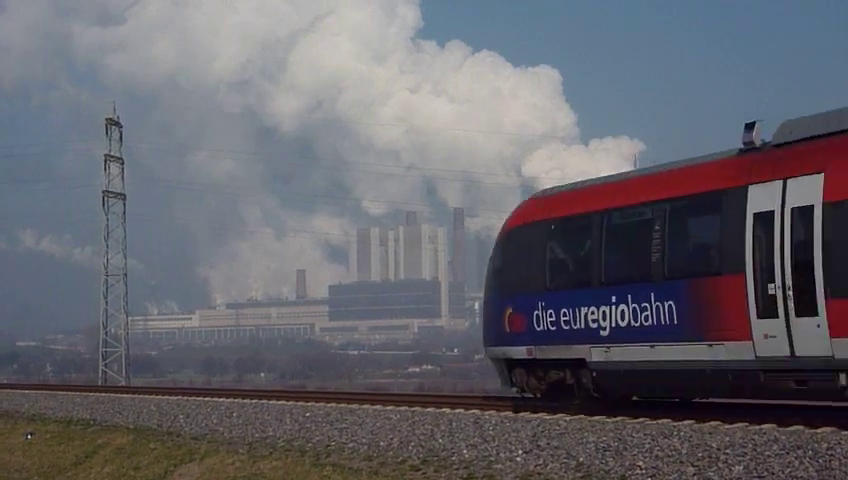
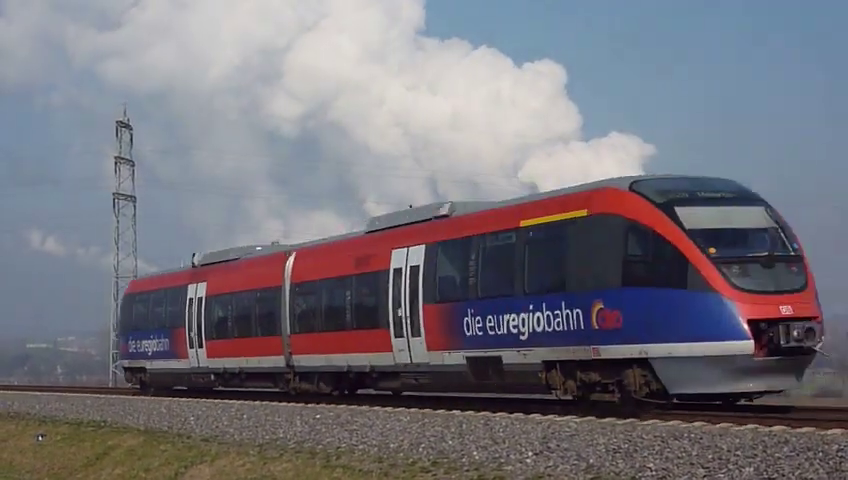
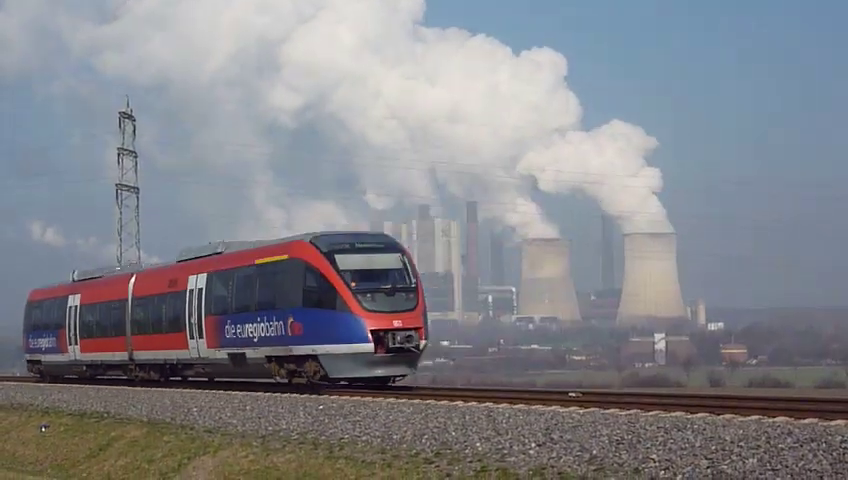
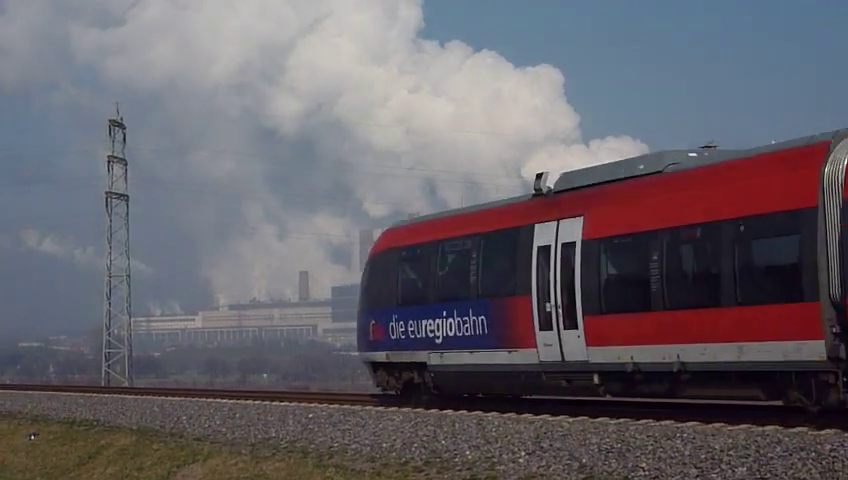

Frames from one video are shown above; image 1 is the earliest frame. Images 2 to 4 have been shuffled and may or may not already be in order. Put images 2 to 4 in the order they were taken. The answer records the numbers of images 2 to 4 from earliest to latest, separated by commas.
4, 2, 3
